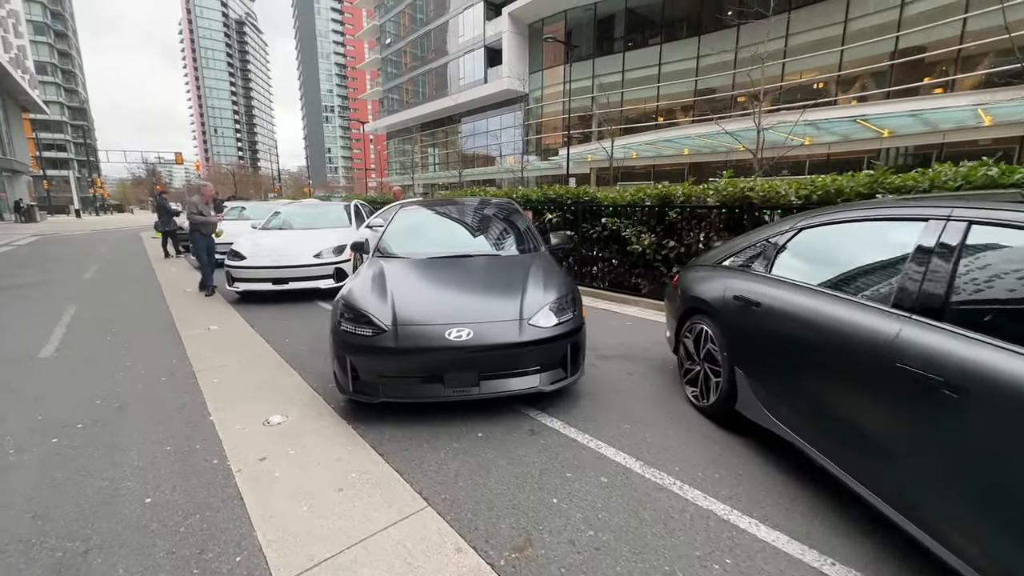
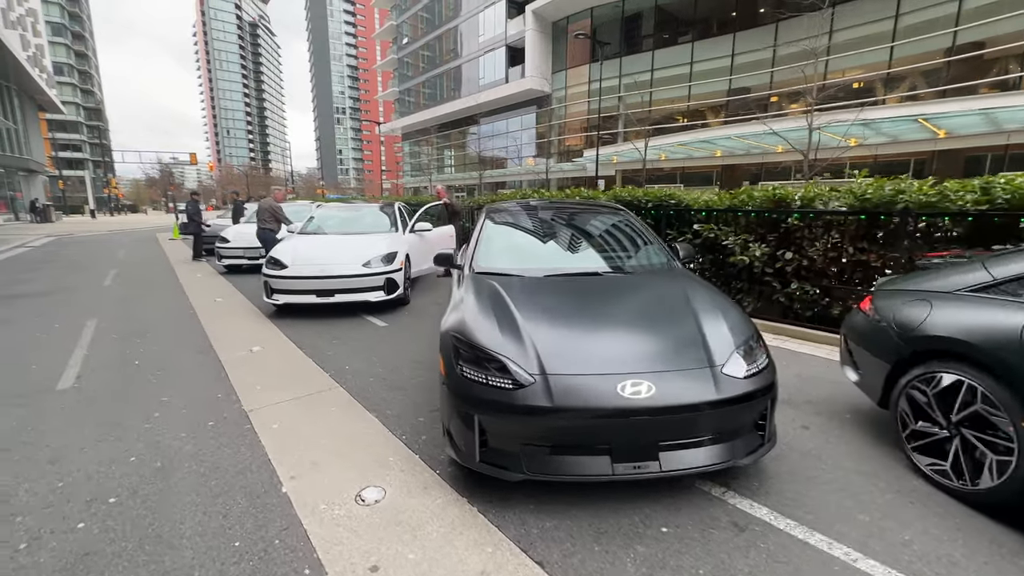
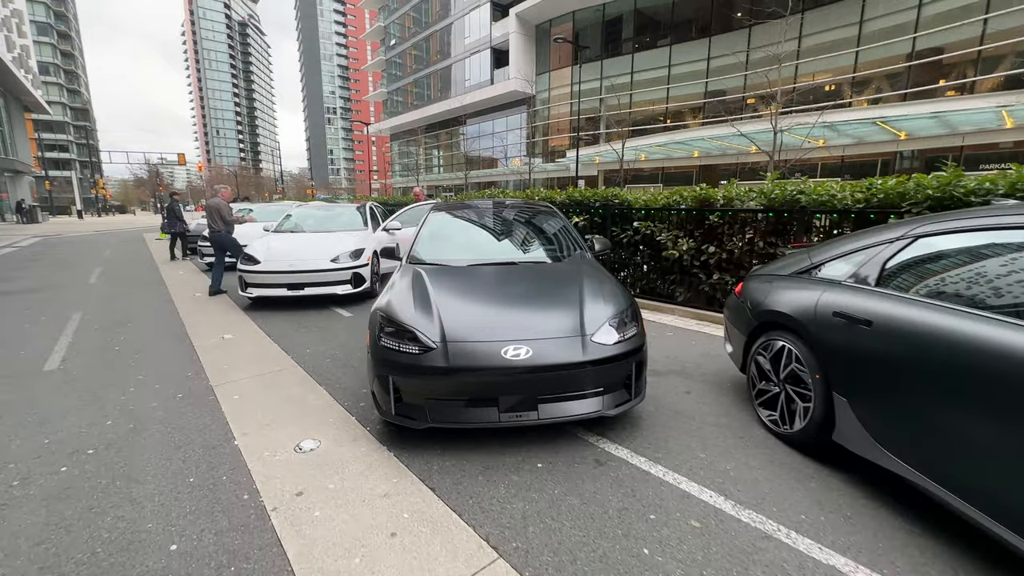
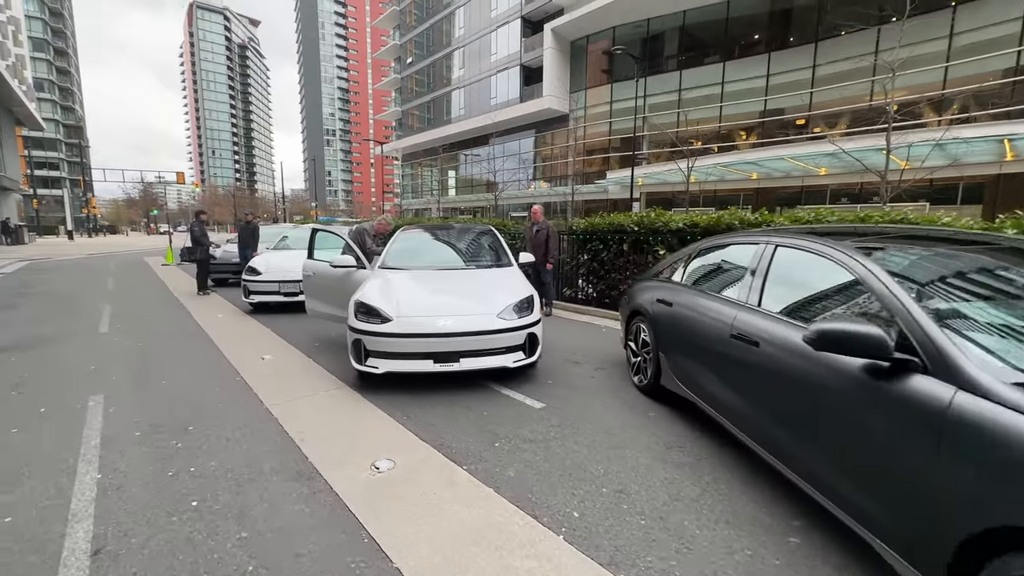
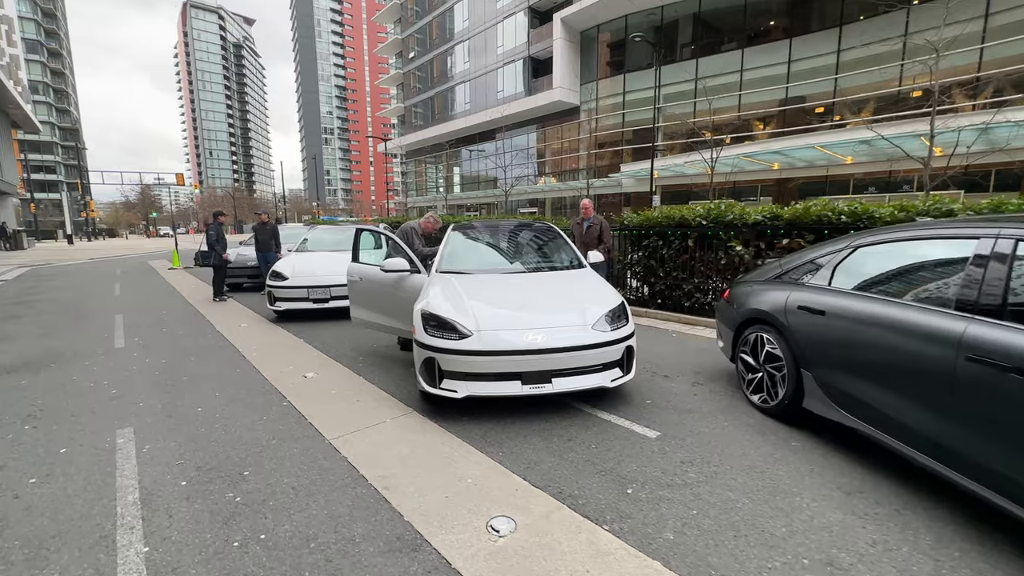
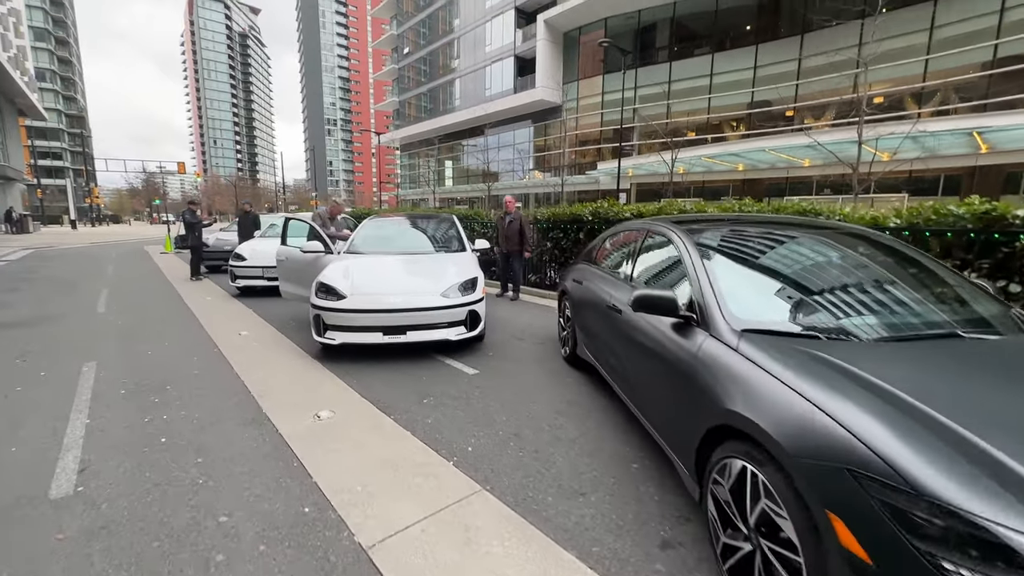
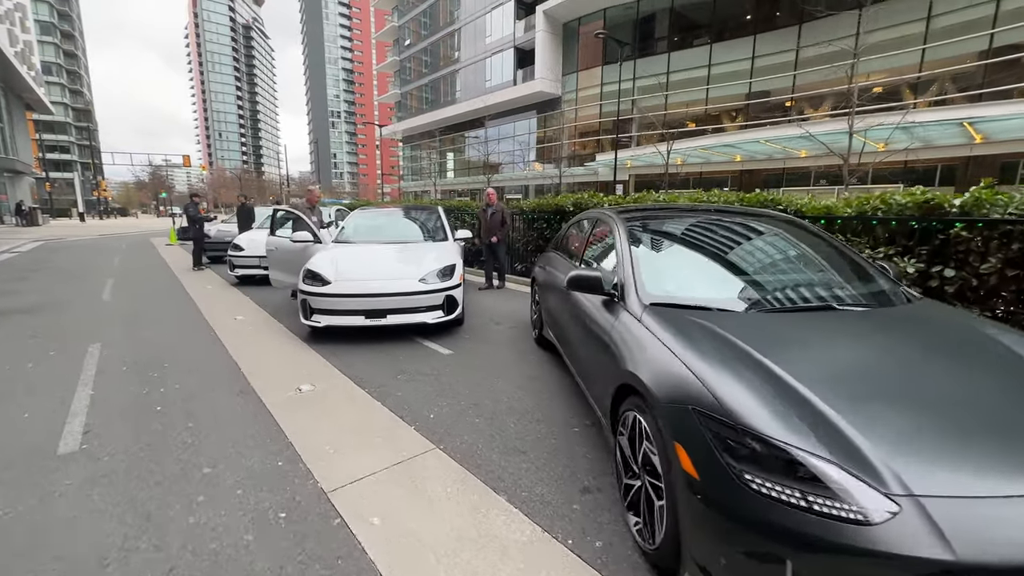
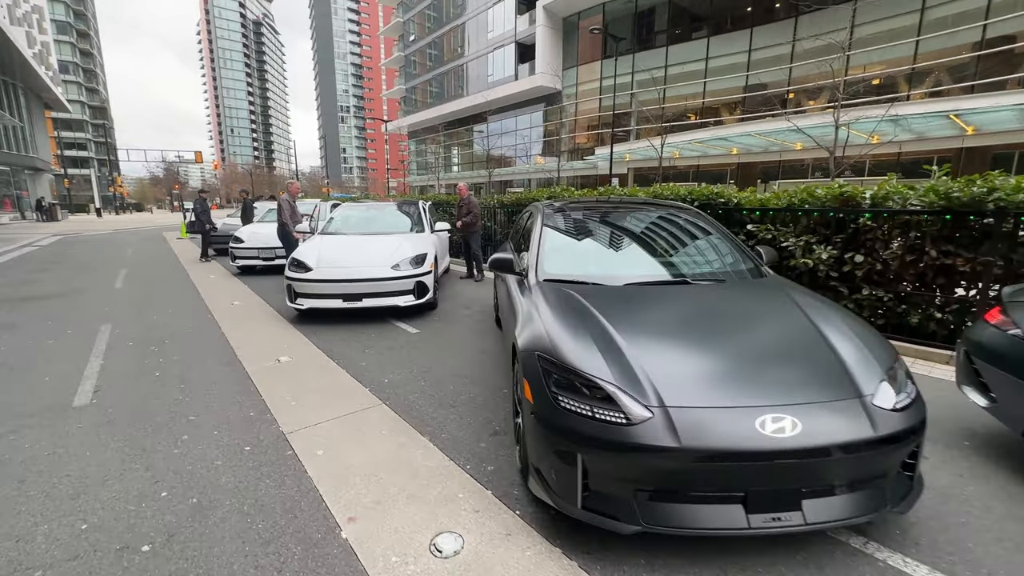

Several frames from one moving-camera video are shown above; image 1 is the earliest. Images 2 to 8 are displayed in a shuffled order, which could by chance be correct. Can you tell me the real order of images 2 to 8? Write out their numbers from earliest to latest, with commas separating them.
3, 2, 8, 7, 6, 4, 5
